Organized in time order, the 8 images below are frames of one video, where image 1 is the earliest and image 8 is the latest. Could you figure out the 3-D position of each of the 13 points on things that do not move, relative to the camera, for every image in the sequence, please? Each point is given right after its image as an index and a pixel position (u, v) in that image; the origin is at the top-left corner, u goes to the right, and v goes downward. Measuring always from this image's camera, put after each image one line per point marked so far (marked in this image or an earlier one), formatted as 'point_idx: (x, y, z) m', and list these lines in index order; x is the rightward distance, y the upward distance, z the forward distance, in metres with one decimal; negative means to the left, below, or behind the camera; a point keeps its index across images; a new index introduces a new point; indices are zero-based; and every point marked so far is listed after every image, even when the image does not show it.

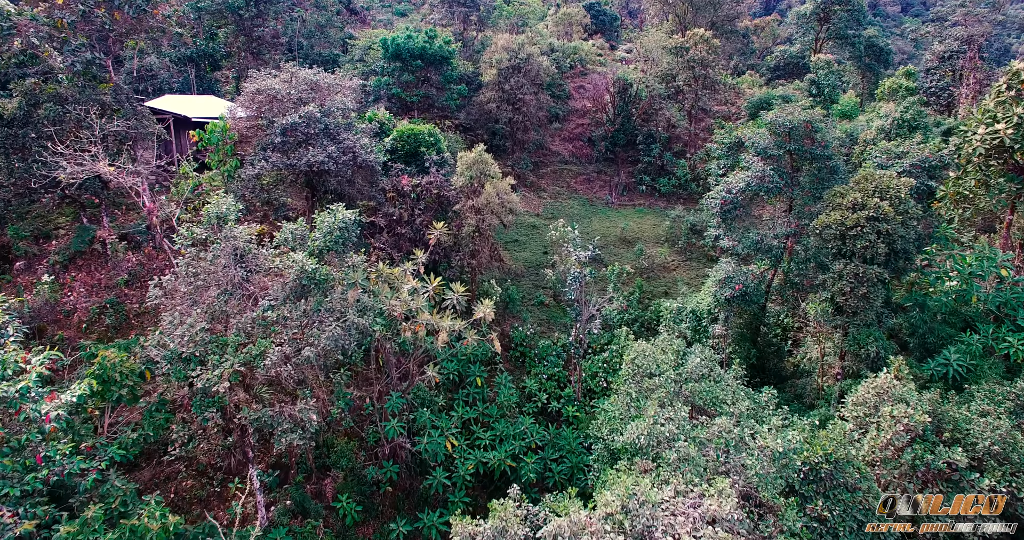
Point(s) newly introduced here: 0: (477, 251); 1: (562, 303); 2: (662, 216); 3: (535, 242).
0: (-0.9, +0.4, +11.1) m
1: (+1.6, -1.1, +13.8) m
2: (+6.5, +2.3, +18.9) m
3: (+0.9, +1.1, +16.4) m
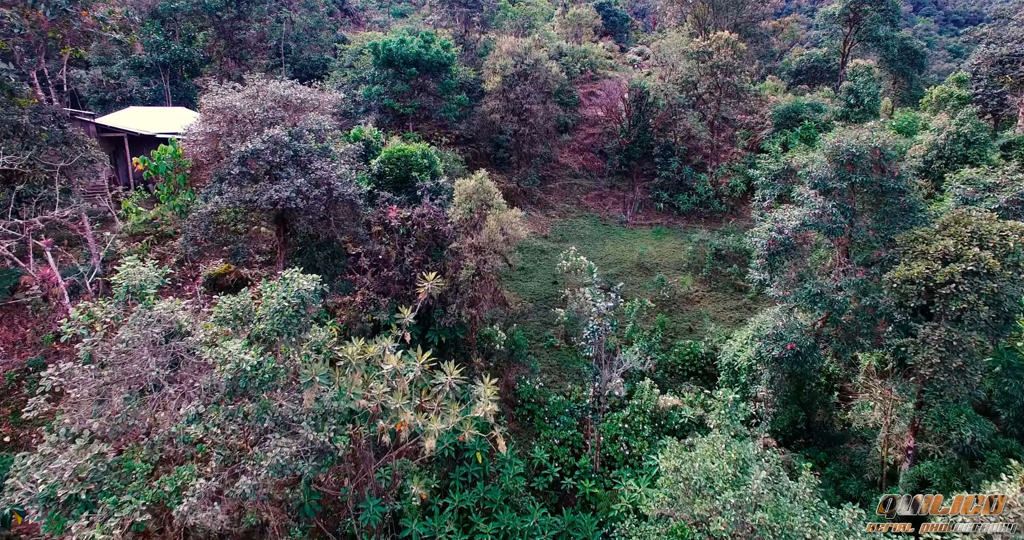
0: (-0.8, -0.6, +9.5) m
1: (+1.8, -2.1, +12.2) m
2: (+6.7, +1.3, +17.2) m
3: (+1.1, 0.0, +14.7) m
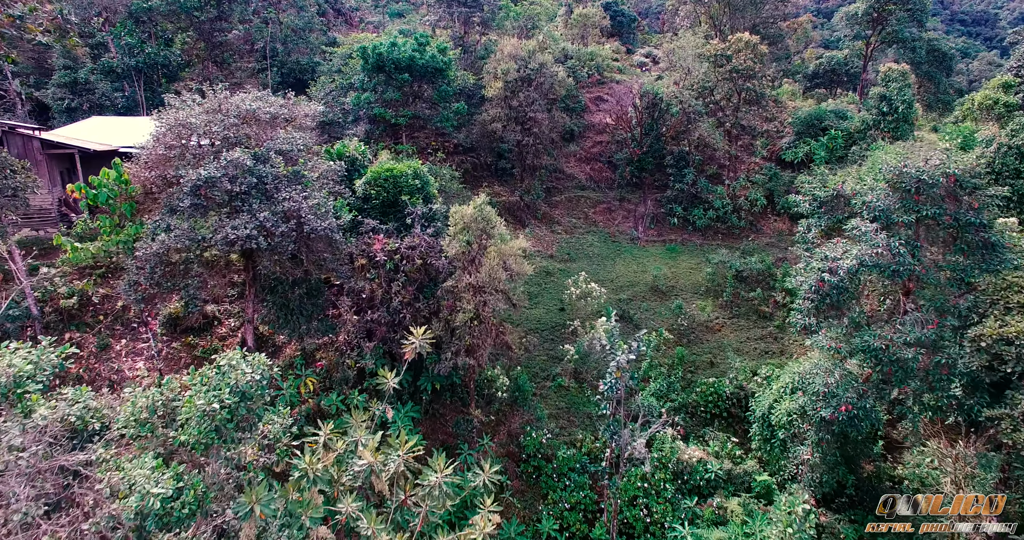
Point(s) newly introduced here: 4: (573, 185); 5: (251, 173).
0: (-0.7, -1.4, +8.2) m
1: (+1.8, -2.9, +10.9) m
2: (+6.8, +0.5, +15.9) m
3: (+1.2, -0.8, +13.4) m
4: (+2.6, +3.6, +18.2) m
5: (-4.2, +1.5, +6.8) m
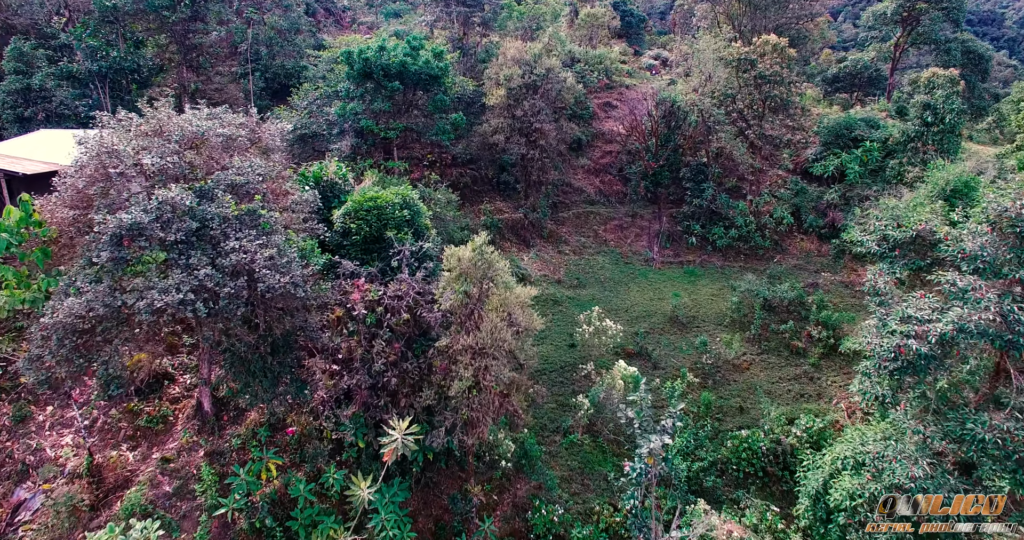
0: (-0.6, -2.3, +6.8) m
1: (+1.9, -3.8, +9.5) m
2: (+6.9, -0.4, +14.5) m
3: (+1.3, -1.6, +12.0) m
4: (+2.7, +2.7, +16.7) m
5: (-4.0, +0.7, +5.4) m
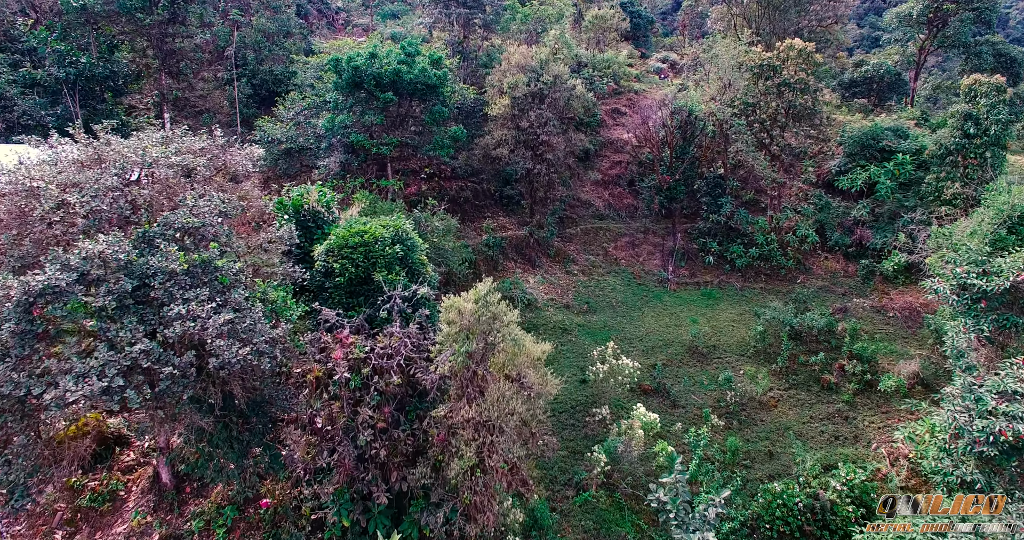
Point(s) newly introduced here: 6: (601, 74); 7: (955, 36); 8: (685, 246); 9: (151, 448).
0: (-0.4, -3.0, +5.7) m
1: (+2.1, -4.5, +8.4) m
2: (+7.1, -1.1, +13.4) m
3: (+1.4, -2.3, +10.9) m
4: (+2.8, +2.0, +15.7) m
5: (-3.9, 0.0, +4.4) m
6: (+3.7, +8.3, +18.1) m
7: (+17.8, +9.4, +17.3) m
8: (+6.0, +0.8, +15.0) m
9: (-5.5, -2.7, +6.6) m
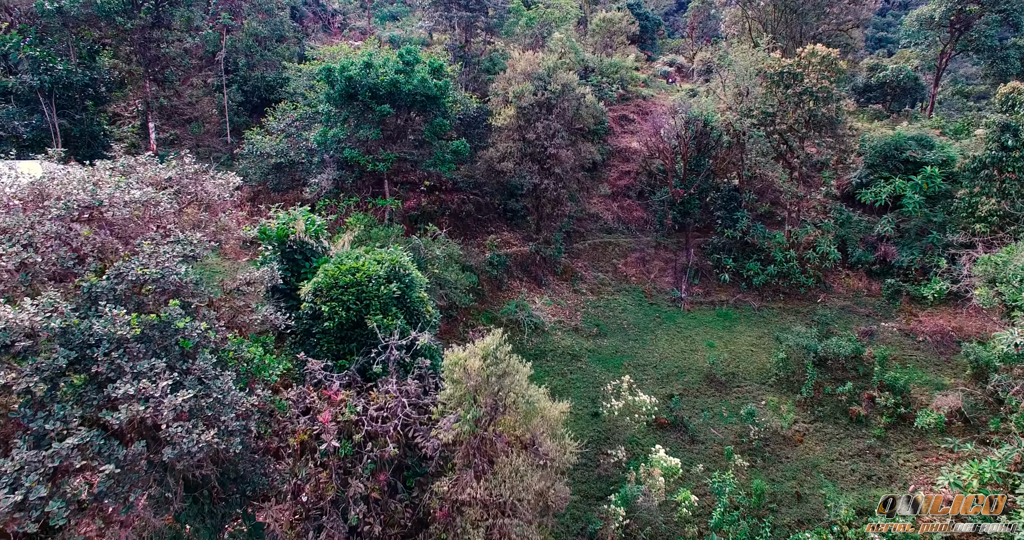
0: (-0.3, -3.6, +4.9) m
1: (+2.2, -5.1, +7.6) m
2: (+7.2, -1.7, +12.7) m
3: (+1.6, -2.9, +10.2) m
4: (+3.0, +1.5, +14.9) m
5: (-3.7, -0.6, +3.6) m
6: (+3.9, +7.7, +17.4) m
7: (+17.9, +8.8, +16.5) m
8: (+6.2, +0.3, +14.2) m
9: (-5.3, -3.3, +5.8) m
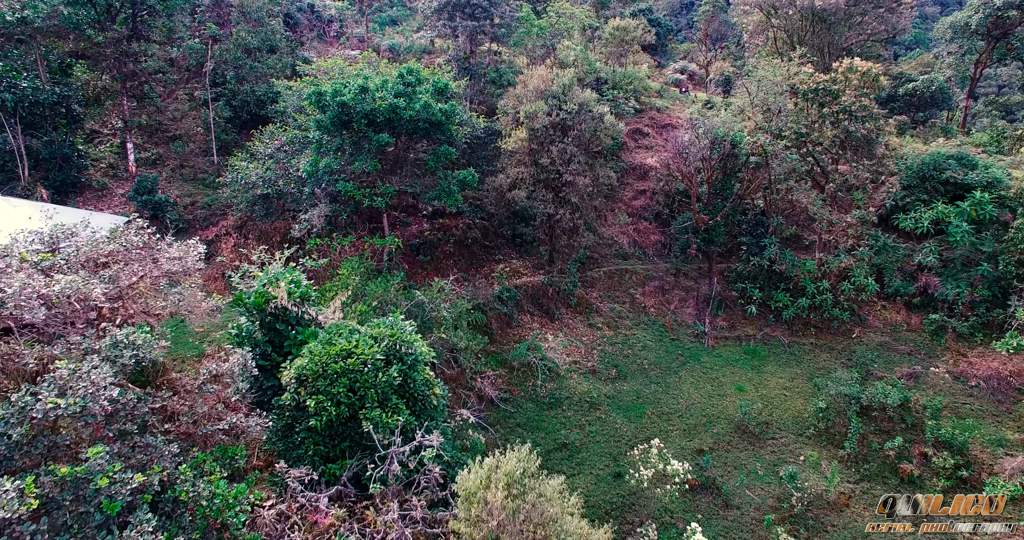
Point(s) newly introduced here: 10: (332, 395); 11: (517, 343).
0: (0.0, -4.5, +3.9) m
1: (+2.5, -6.0, +6.6) m
2: (+7.5, -2.6, +11.6) m
3: (+1.9, -3.8, +9.1) m
4: (+3.3, +0.5, +13.9) m
5: (-3.5, -1.6, +2.5) m
6: (+4.2, +6.8, +16.3) m
7: (+18.2, +7.8, +15.4) m
8: (+6.4, -0.7, +13.2) m
9: (-5.1, -4.2, +4.7) m
10: (-2.0, -1.4, +4.8) m
11: (+0.1, -1.9, +10.9) m
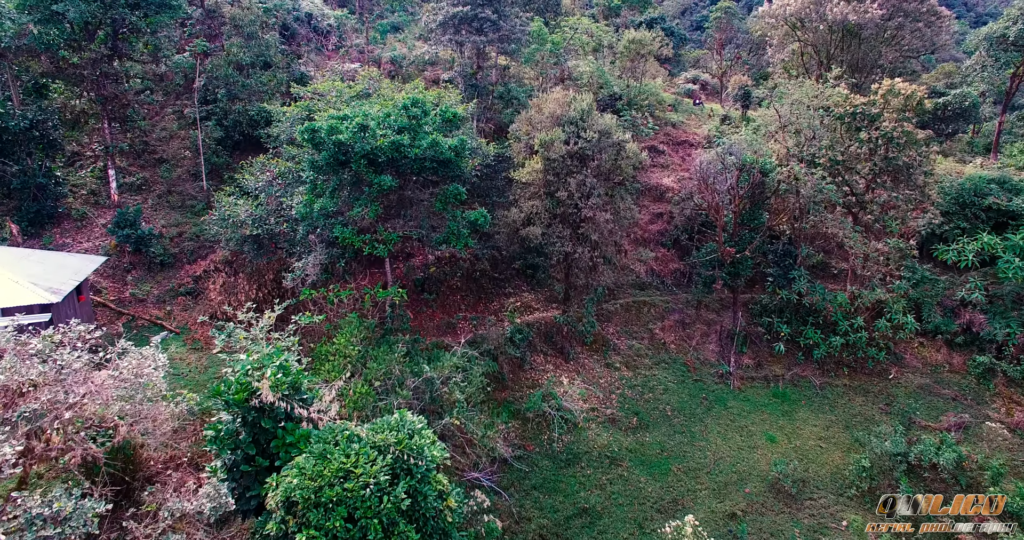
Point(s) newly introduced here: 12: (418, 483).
0: (+0.3, -5.5, +3.0) m
1: (+2.8, -7.0, +5.7) m
2: (+7.8, -3.6, +10.7) m
3: (+2.2, -4.8, +8.3) m
4: (+3.6, -0.4, +13.0) m
5: (-3.2, -2.5, +1.7) m
6: (+4.5, +5.8, +15.4) m
7: (+18.5, +6.9, +14.5) m
8: (+6.8, -1.6, +12.3) m
9: (-4.8, -5.2, +3.9) m
10: (-1.7, -2.4, +3.9) m
11: (+0.4, -2.8, +10.1) m
12: (-1.0, -2.1, +4.4) m
